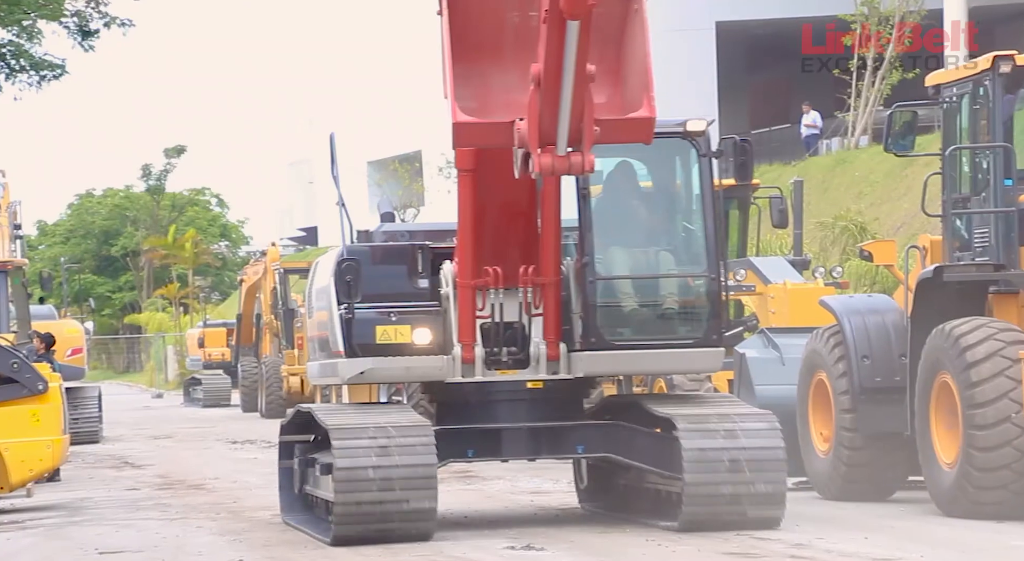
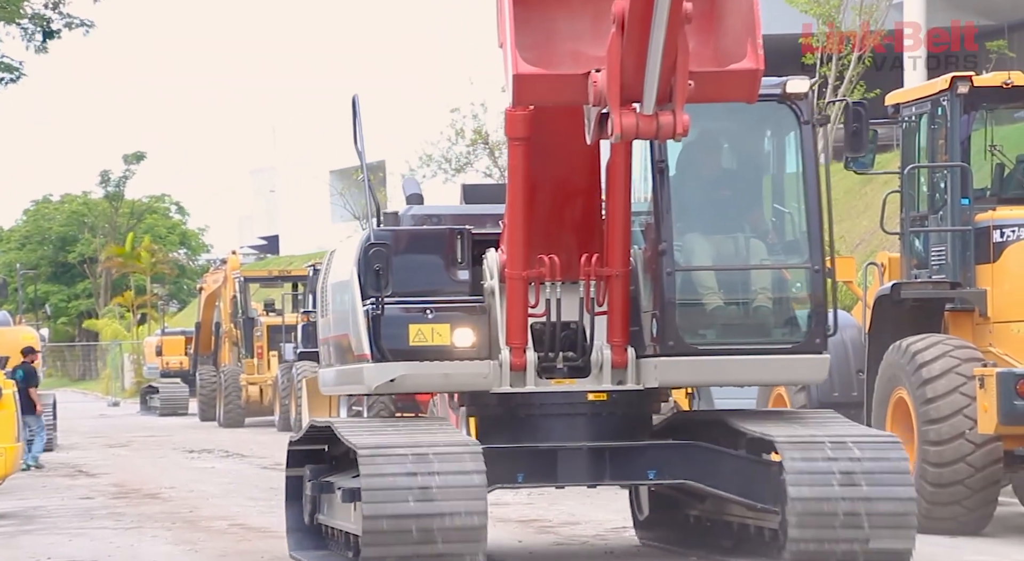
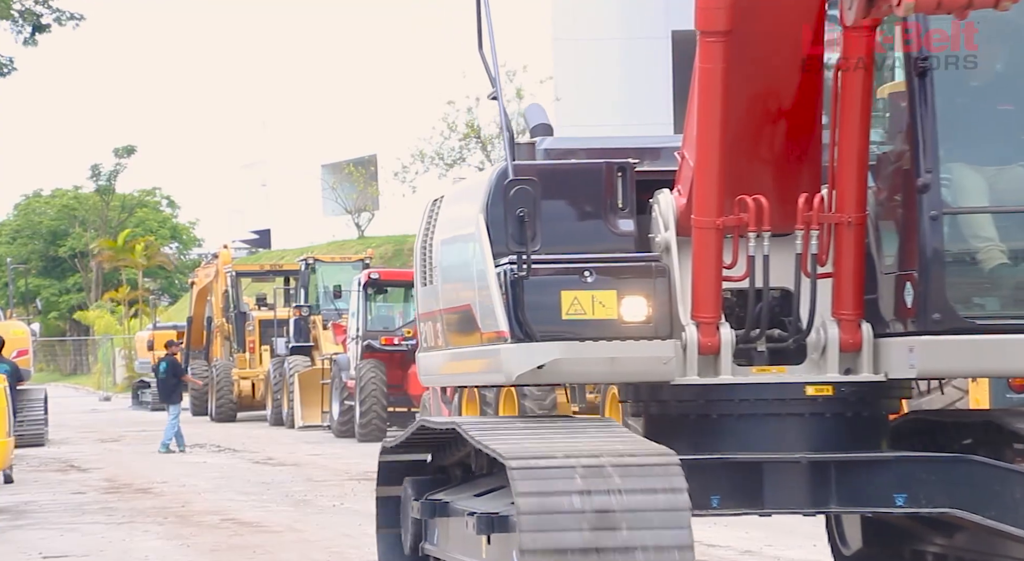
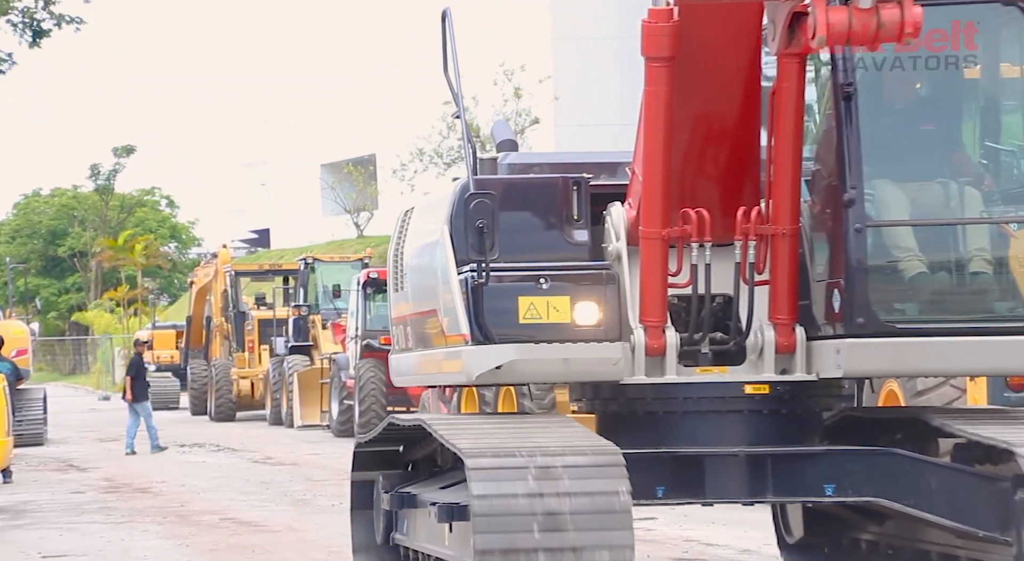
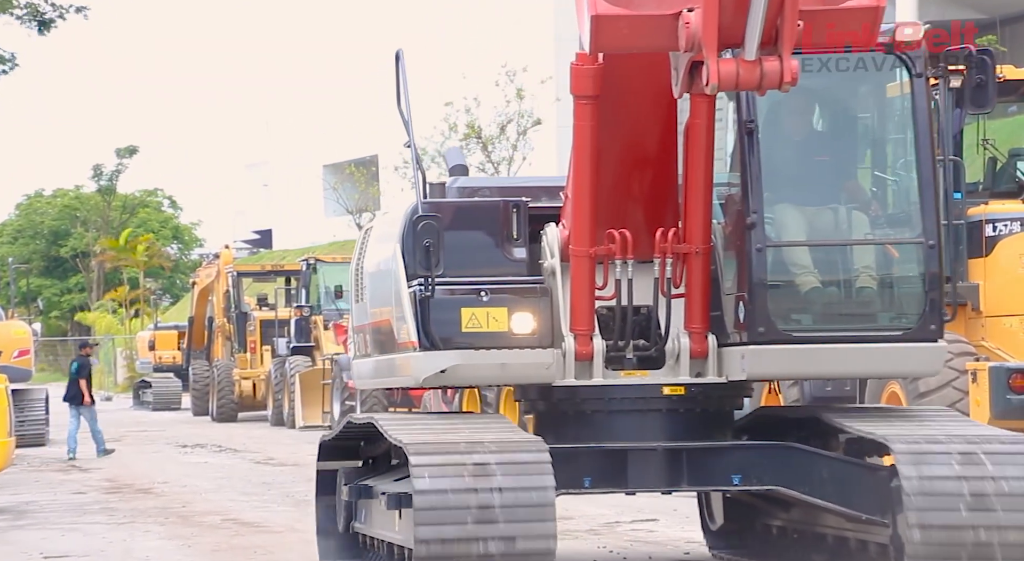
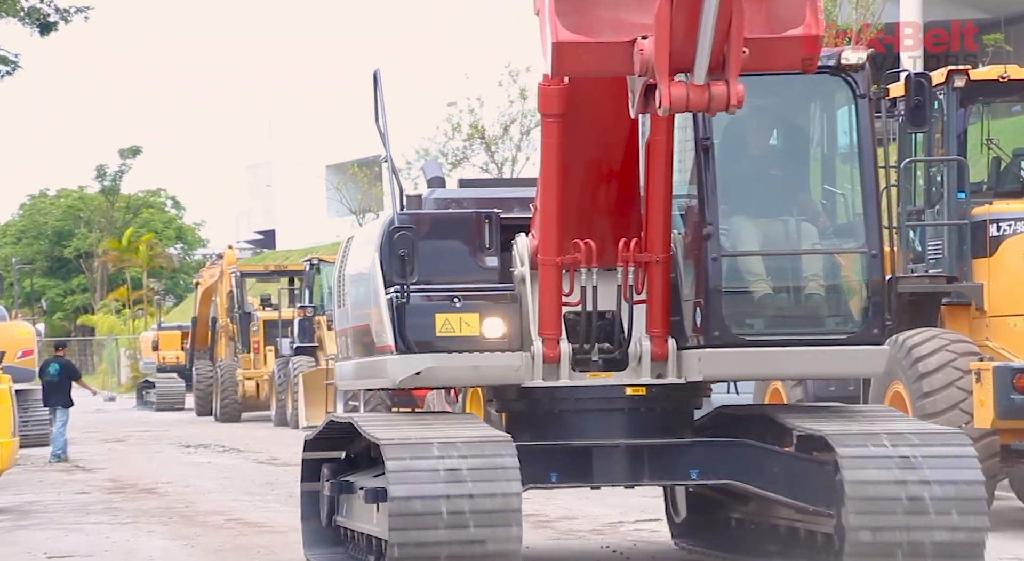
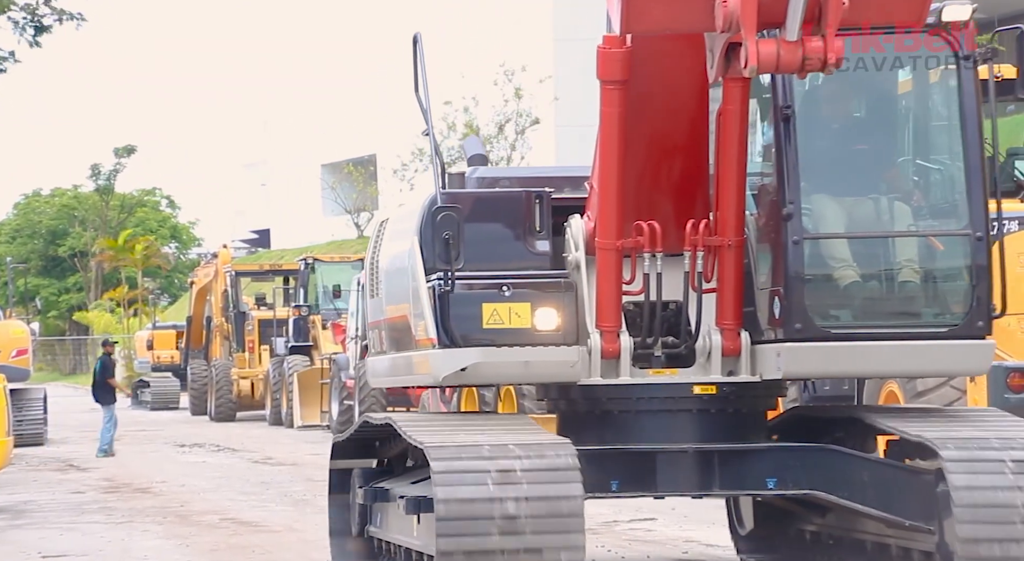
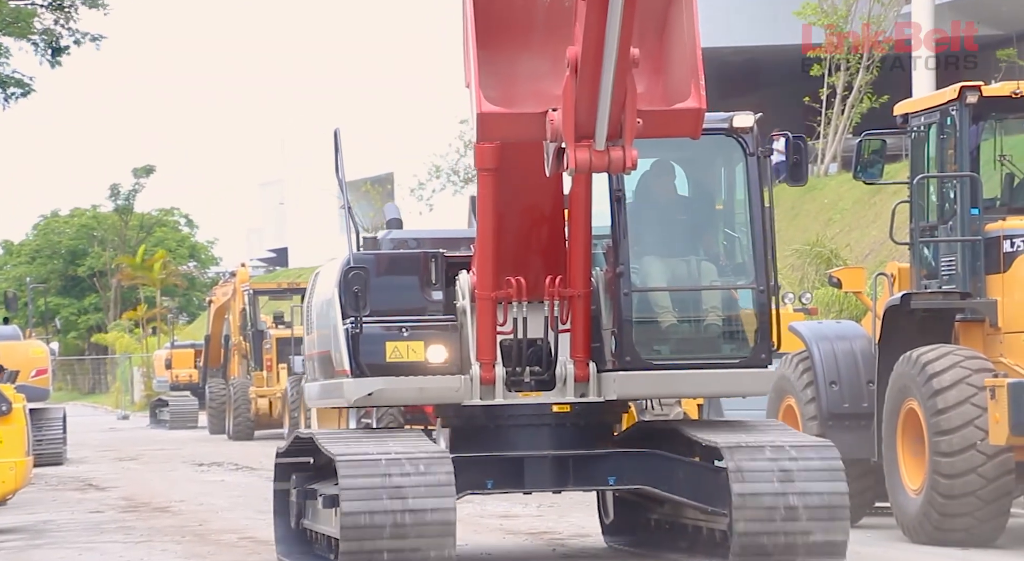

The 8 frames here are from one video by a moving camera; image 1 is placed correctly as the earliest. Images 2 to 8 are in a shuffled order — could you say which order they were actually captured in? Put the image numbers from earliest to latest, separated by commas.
8, 2, 6, 5, 7, 4, 3
